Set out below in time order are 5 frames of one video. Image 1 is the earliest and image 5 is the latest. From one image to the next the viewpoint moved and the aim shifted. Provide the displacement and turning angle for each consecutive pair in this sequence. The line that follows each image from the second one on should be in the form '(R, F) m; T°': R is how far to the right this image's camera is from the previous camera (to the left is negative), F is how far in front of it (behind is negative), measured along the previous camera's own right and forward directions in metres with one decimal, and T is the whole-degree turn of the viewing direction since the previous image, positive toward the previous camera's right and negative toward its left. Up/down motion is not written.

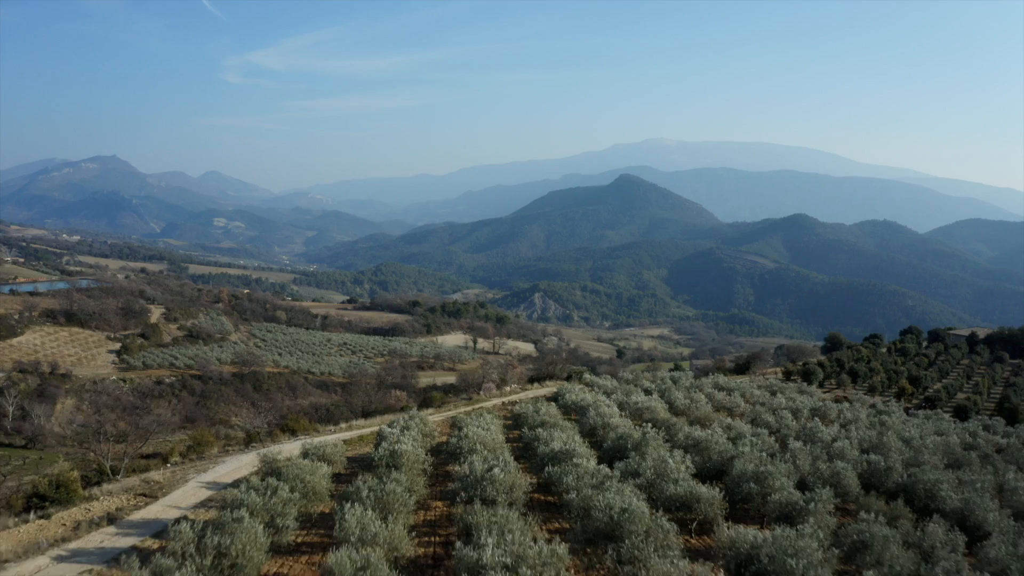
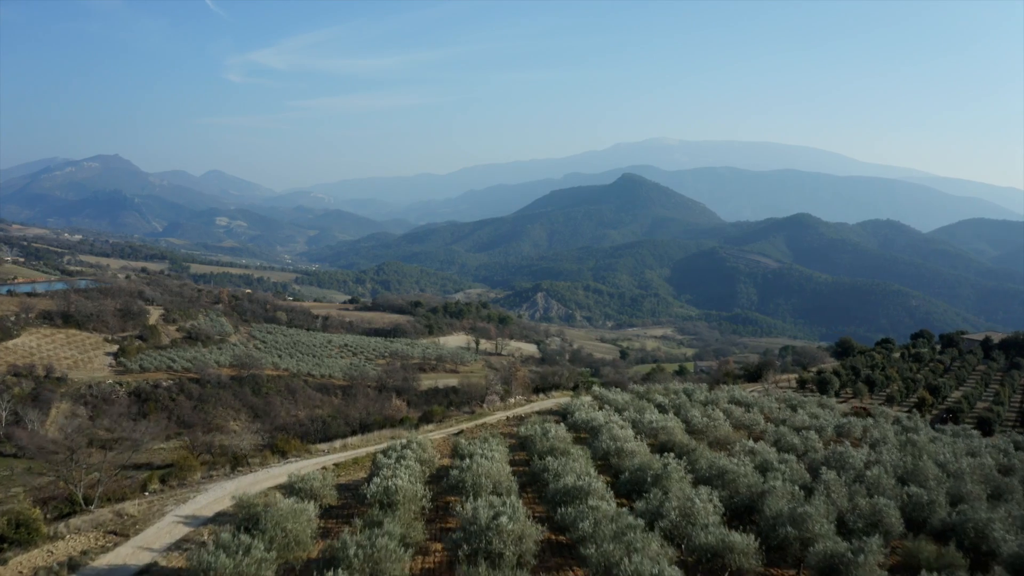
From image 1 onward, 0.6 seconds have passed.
(-0.1, +0.6) m; 0°
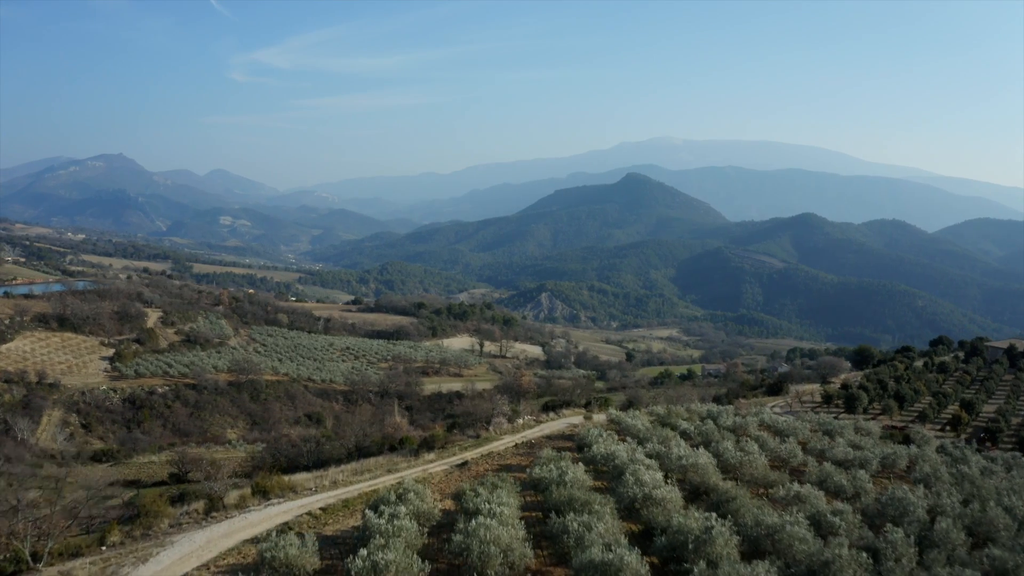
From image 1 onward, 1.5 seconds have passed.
(-0.1, +0.9) m; 0°
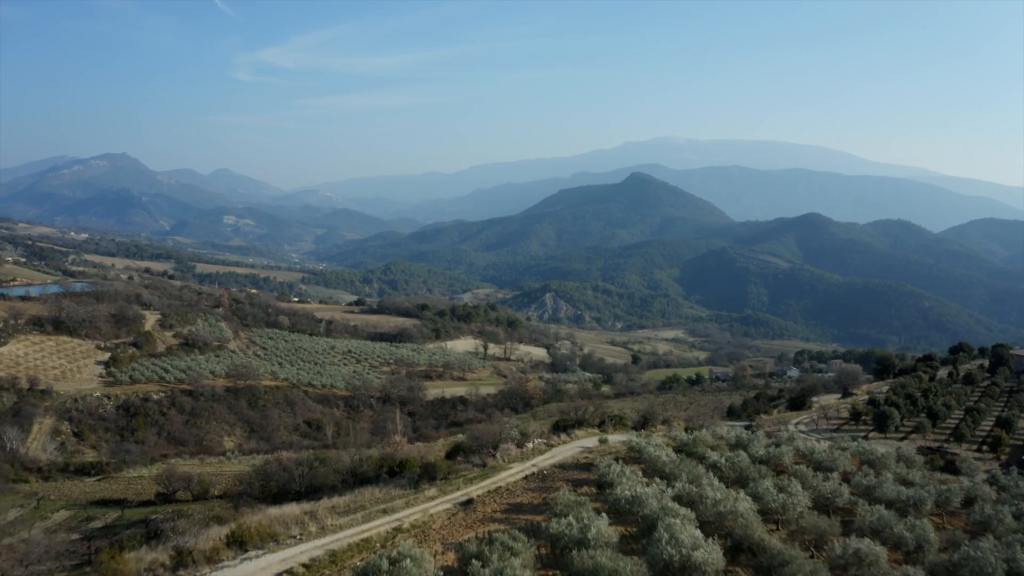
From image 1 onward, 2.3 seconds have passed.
(-0.1, +0.9) m; 0°
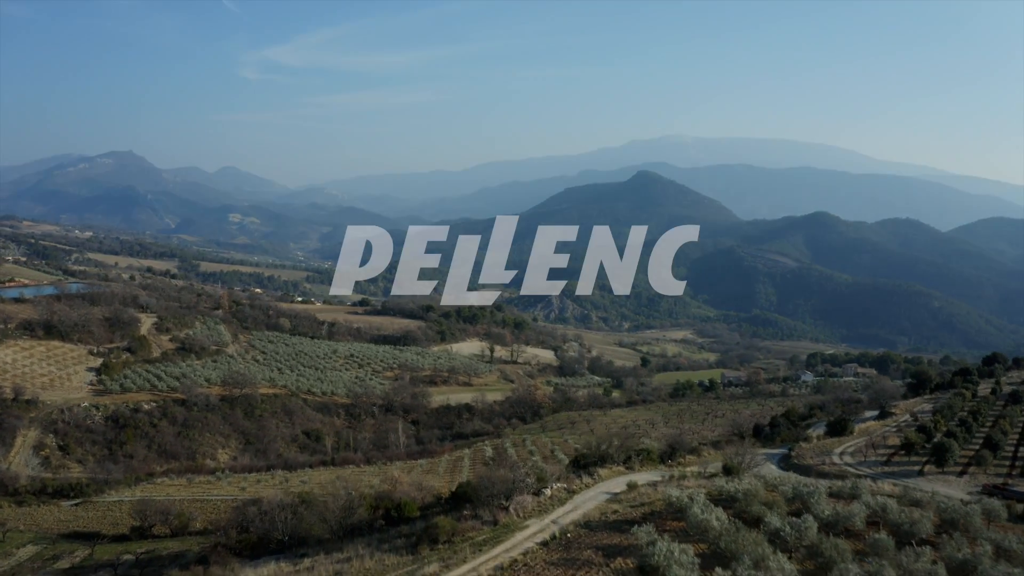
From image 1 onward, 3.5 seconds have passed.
(-0.1, +1.4) m; -1°
